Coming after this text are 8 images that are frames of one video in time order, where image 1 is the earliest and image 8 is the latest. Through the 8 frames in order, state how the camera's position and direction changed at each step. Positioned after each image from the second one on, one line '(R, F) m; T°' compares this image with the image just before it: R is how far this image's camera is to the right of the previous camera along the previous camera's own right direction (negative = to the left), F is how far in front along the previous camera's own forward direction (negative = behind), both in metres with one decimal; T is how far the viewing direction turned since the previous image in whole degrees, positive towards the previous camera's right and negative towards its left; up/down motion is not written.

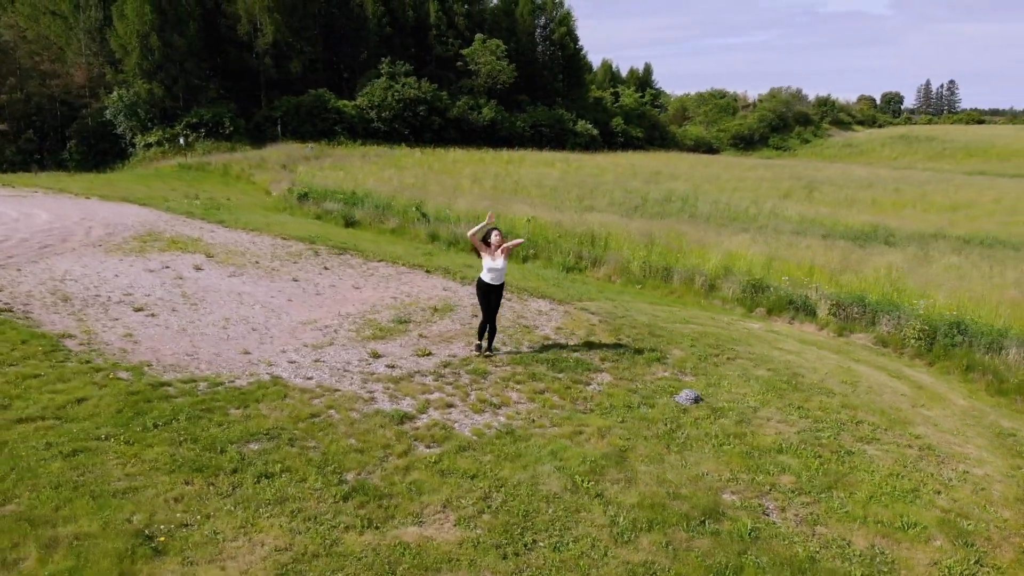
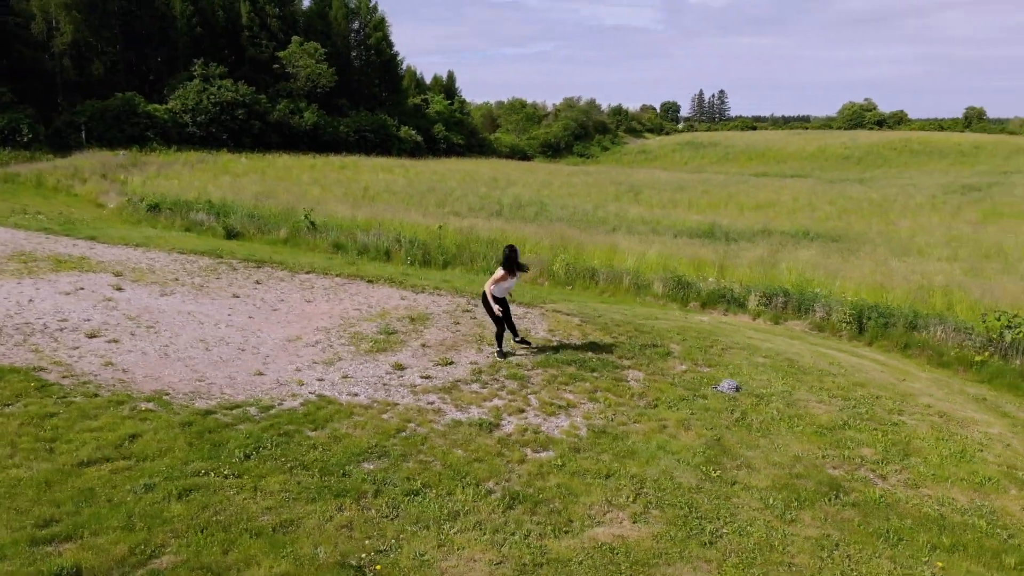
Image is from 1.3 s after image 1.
(-2.8, +0.2) m; +14°
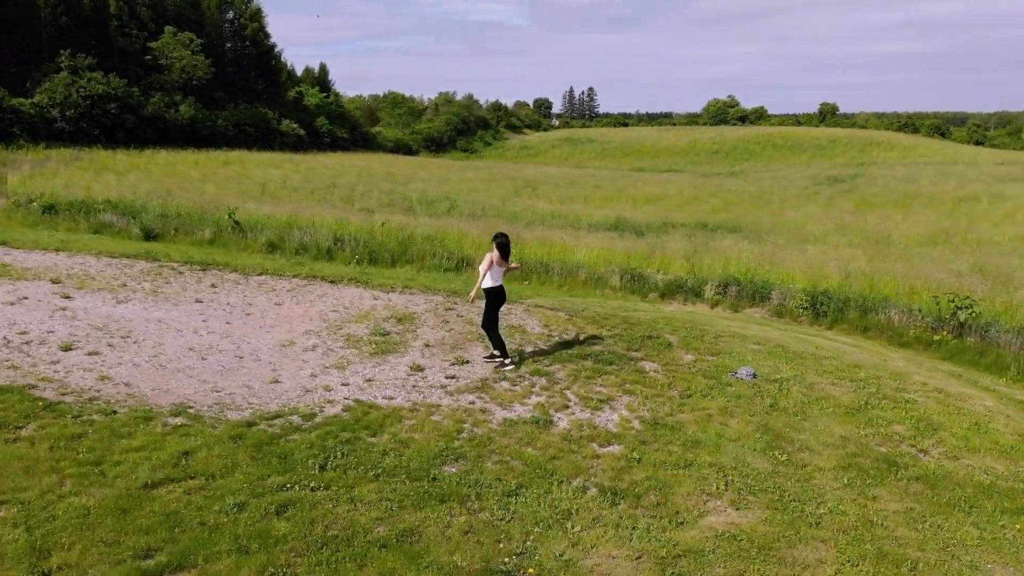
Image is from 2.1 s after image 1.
(-1.8, +0.2) m; +9°
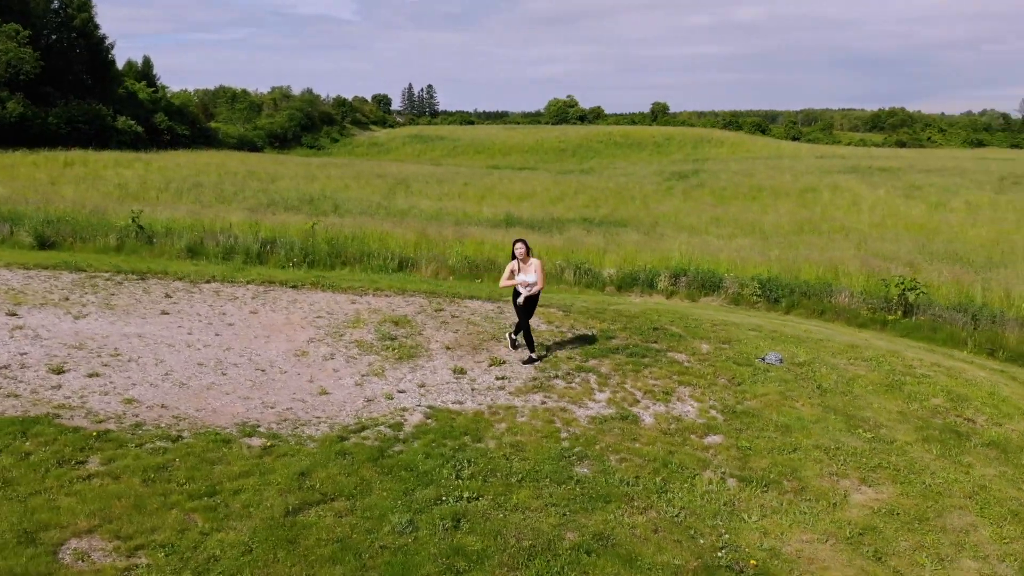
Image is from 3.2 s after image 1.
(-2.4, +0.4) m; +11°
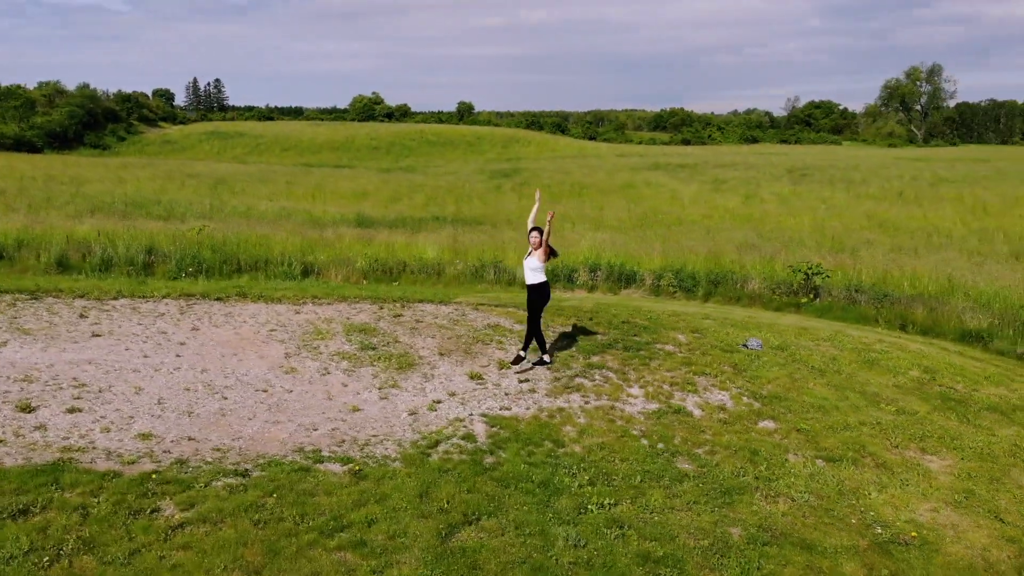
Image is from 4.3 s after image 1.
(-2.5, +0.5) m; +14°
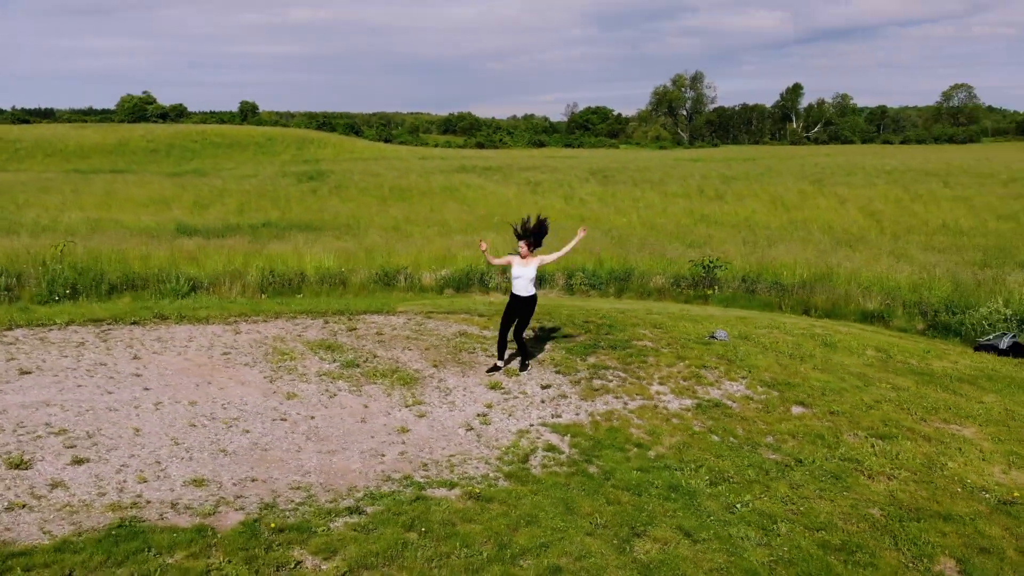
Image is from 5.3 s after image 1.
(-2.5, +0.6) m; +15°
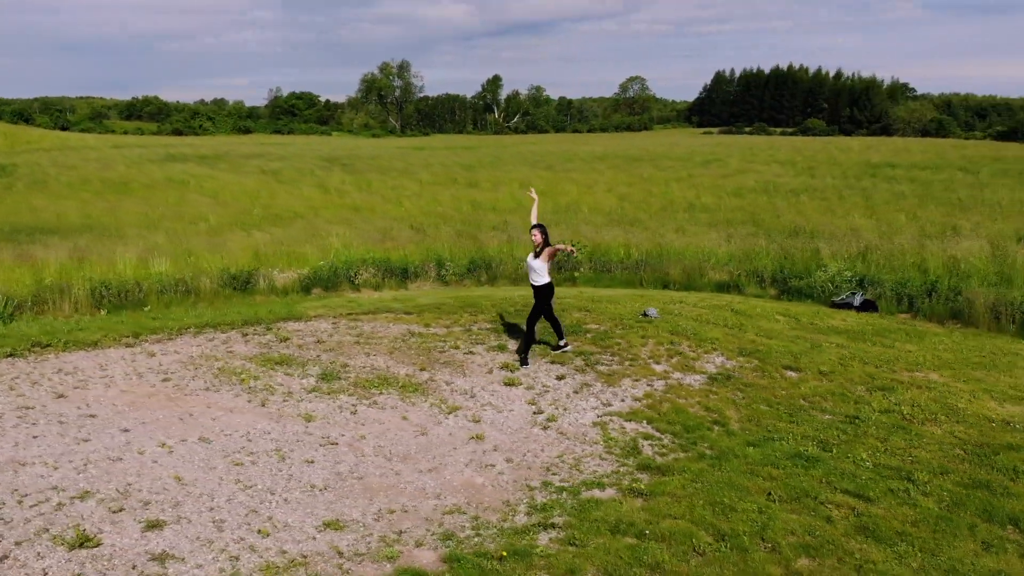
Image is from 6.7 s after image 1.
(-3.2, +0.9) m; +20°
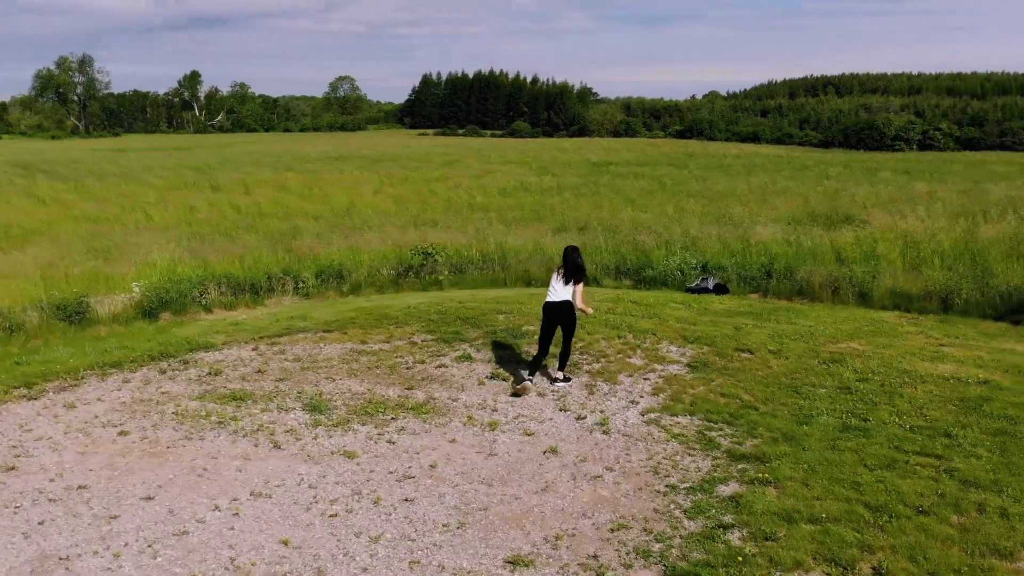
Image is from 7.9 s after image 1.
(-2.9, +0.8) m; +19°
